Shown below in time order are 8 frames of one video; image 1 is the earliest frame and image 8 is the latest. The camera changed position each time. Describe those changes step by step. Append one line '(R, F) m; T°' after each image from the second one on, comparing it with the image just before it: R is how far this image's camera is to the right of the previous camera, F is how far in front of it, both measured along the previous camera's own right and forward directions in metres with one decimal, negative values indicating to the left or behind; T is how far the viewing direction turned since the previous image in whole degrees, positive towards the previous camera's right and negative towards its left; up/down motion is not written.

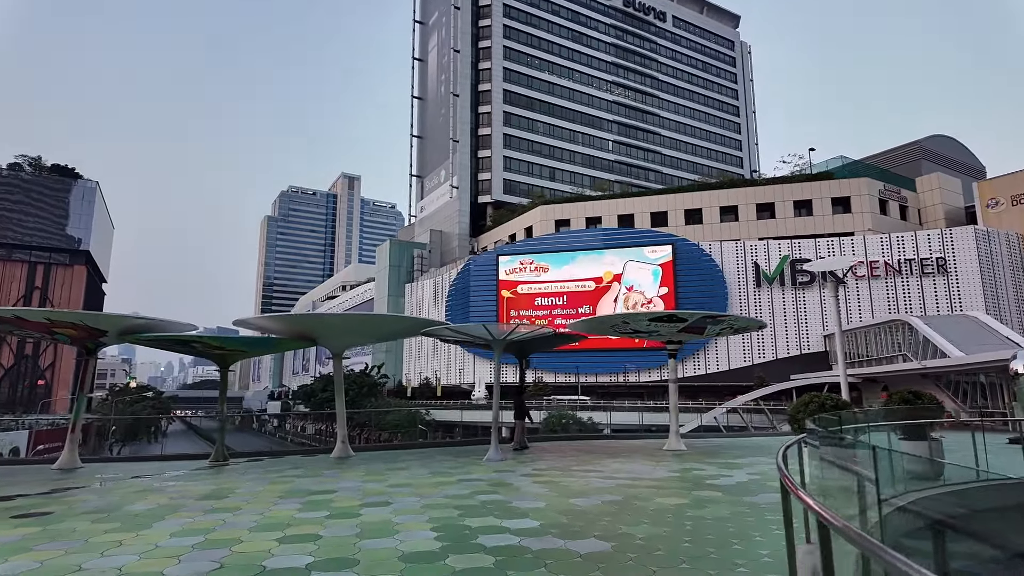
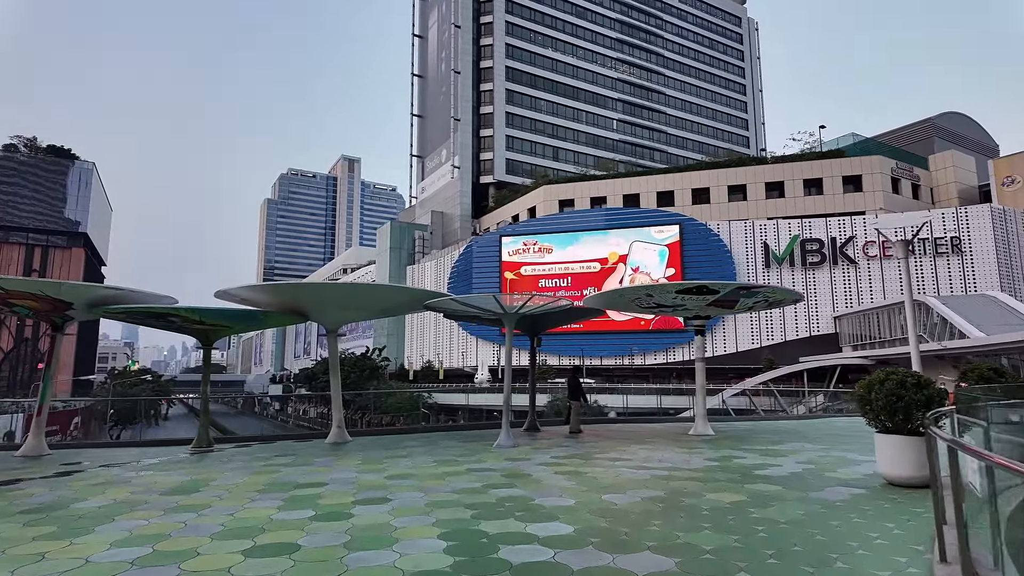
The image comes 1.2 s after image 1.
(-0.2, +1.4) m; 0°
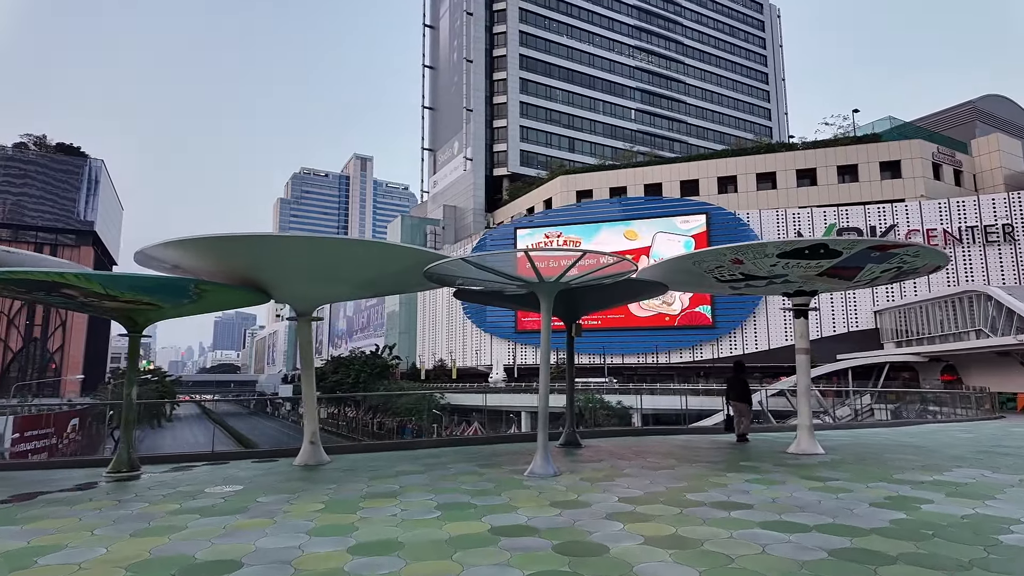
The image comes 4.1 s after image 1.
(-0.4, +3.8) m; -1°
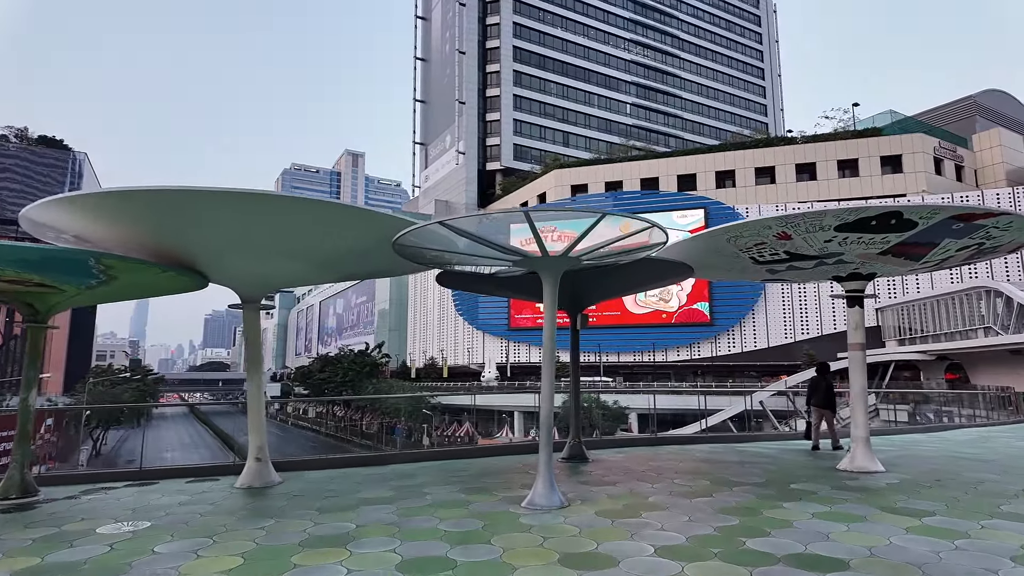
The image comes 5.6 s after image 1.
(0.0, +1.9) m; +1°
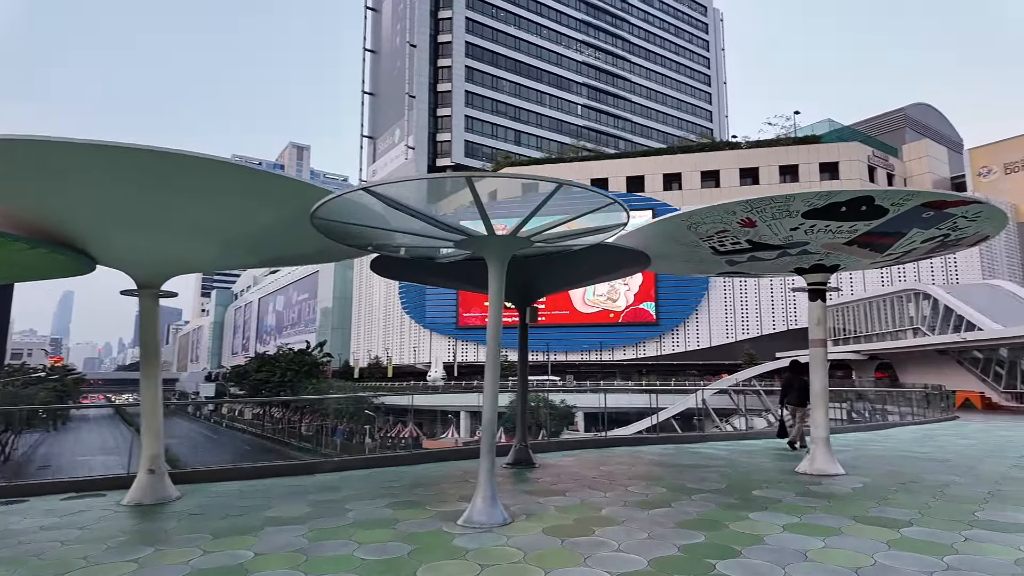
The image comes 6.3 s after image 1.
(+0.1, +0.9) m; +5°
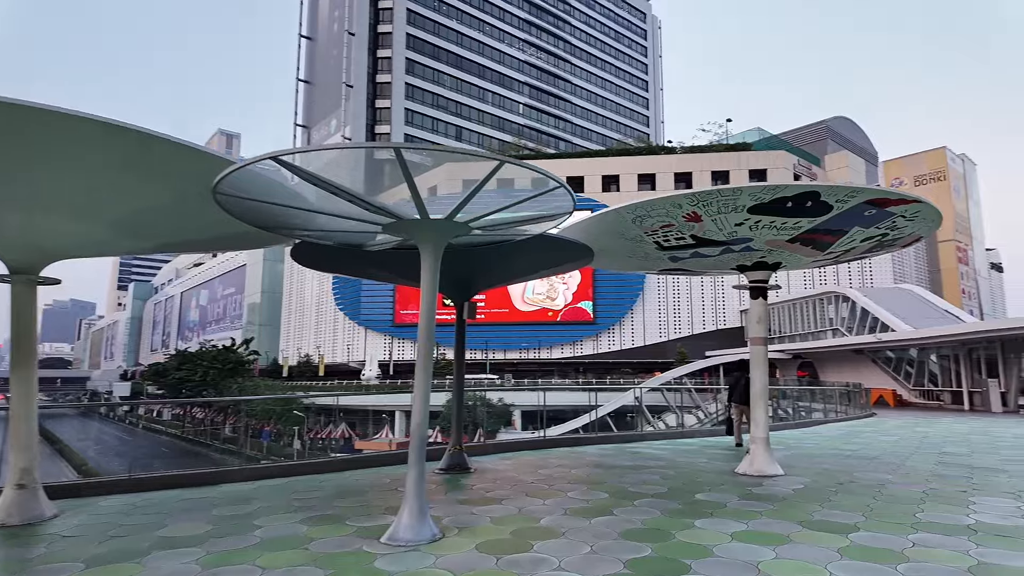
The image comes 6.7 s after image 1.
(0.0, +0.5) m; +6°
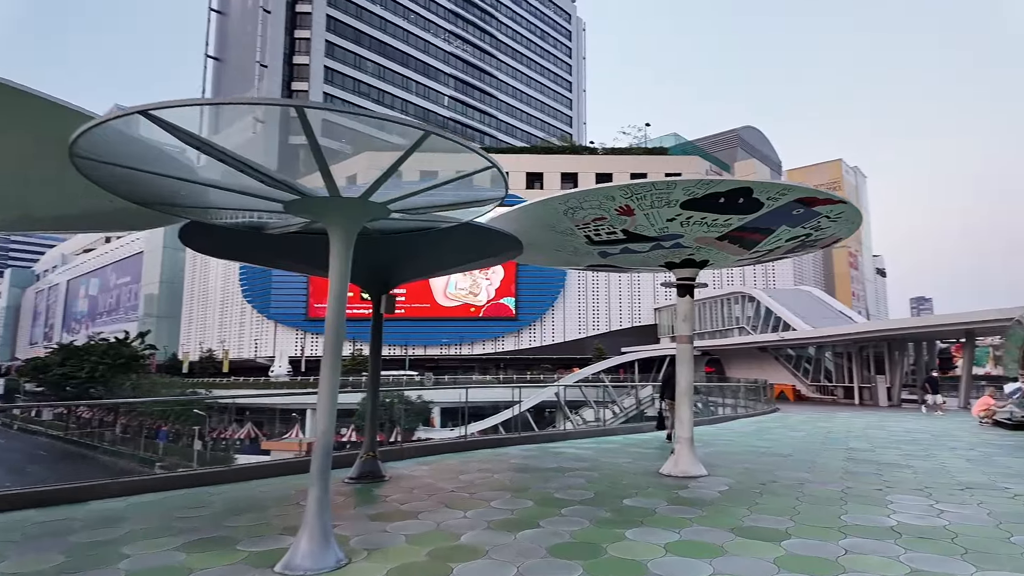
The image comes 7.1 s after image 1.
(0.0, +0.5) m; +8°
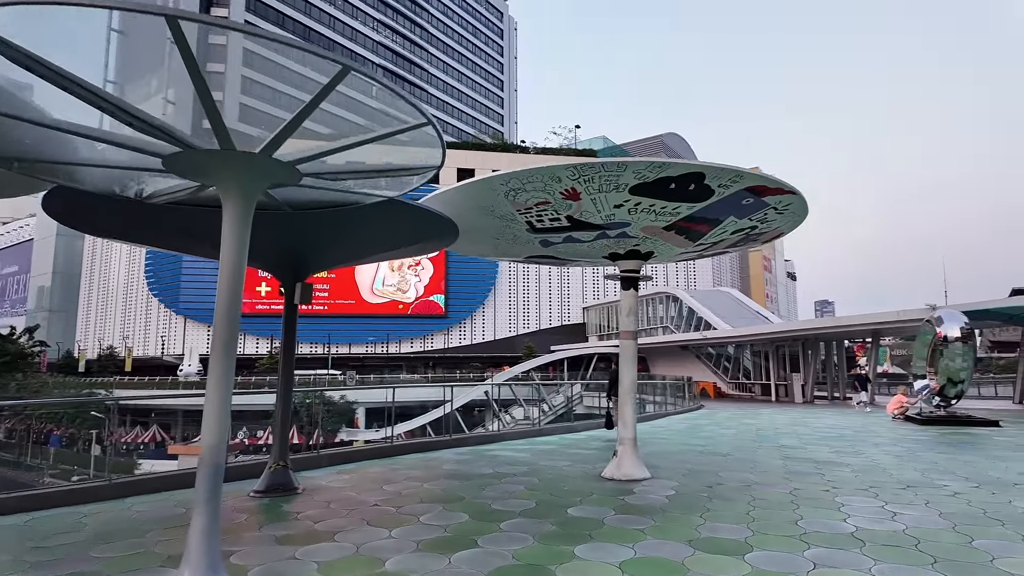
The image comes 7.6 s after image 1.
(-0.1, +0.7) m; +7°
